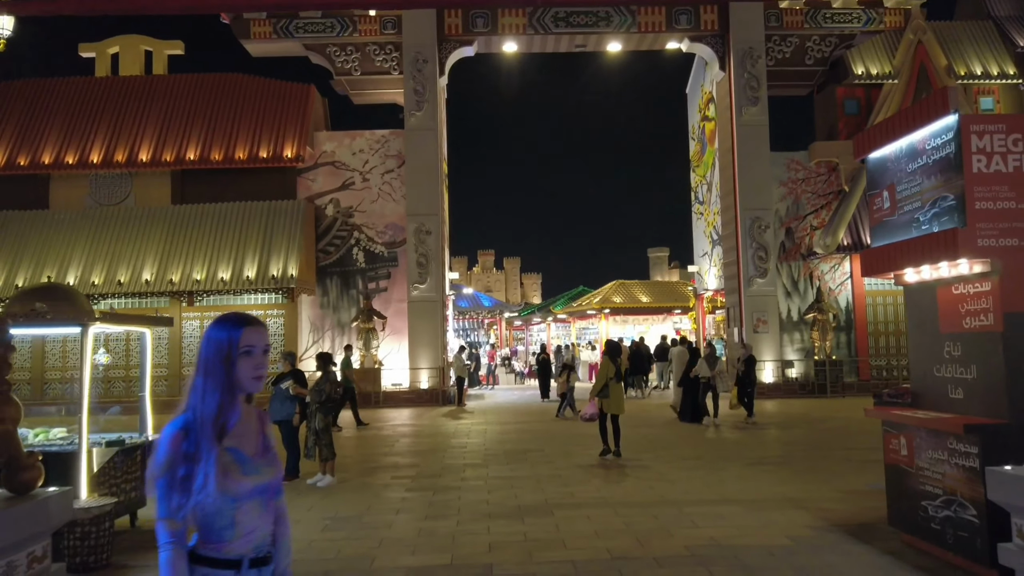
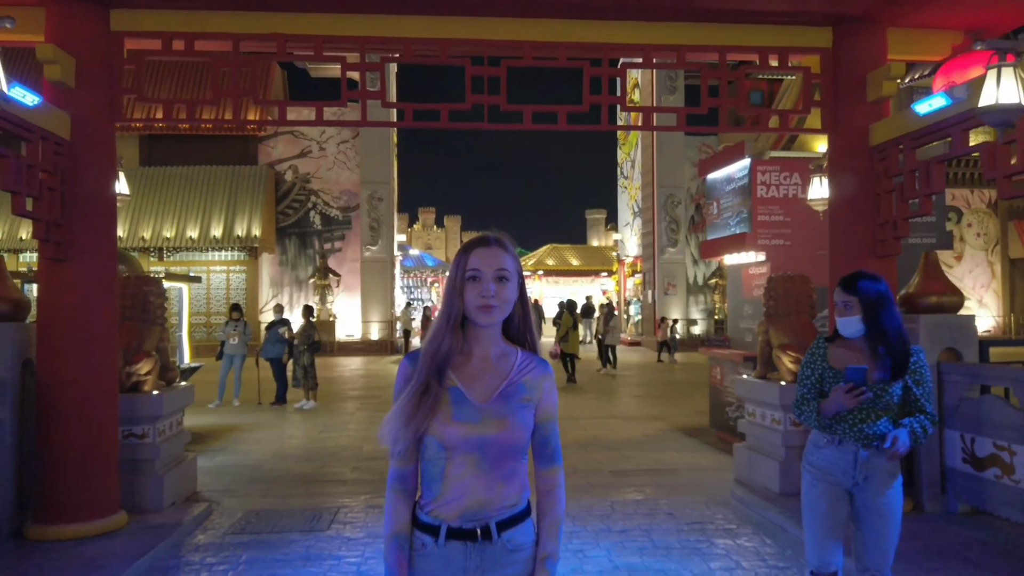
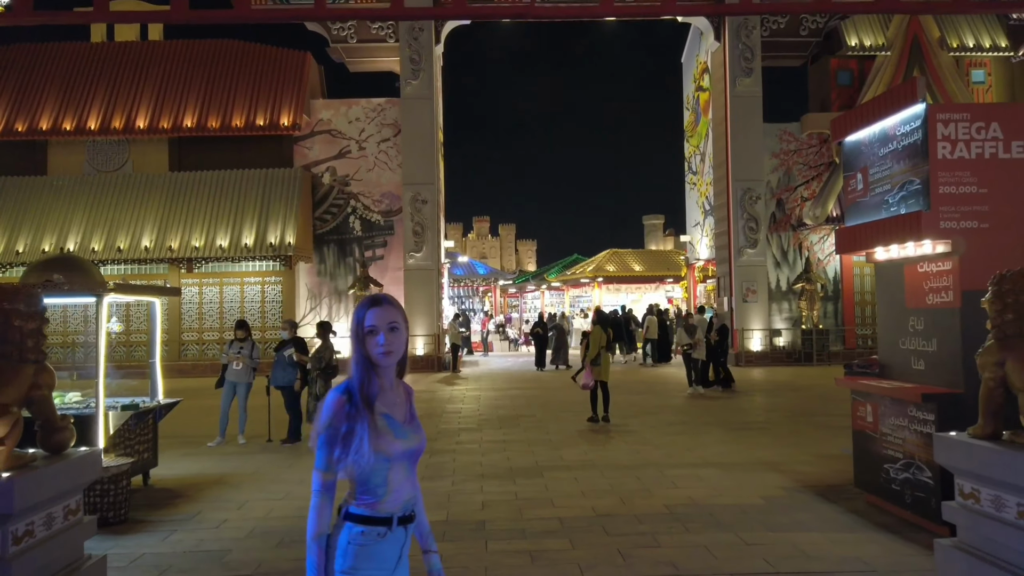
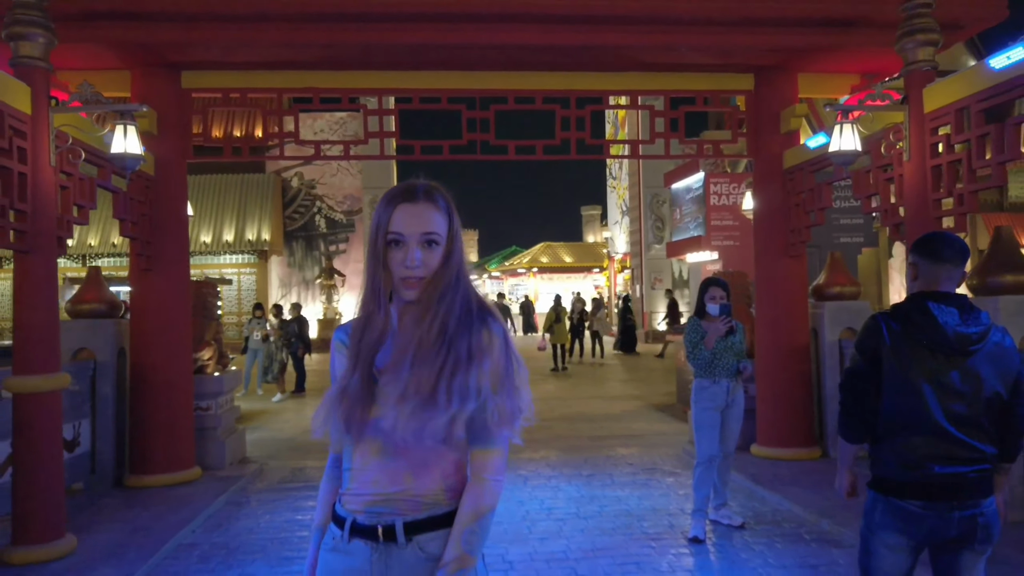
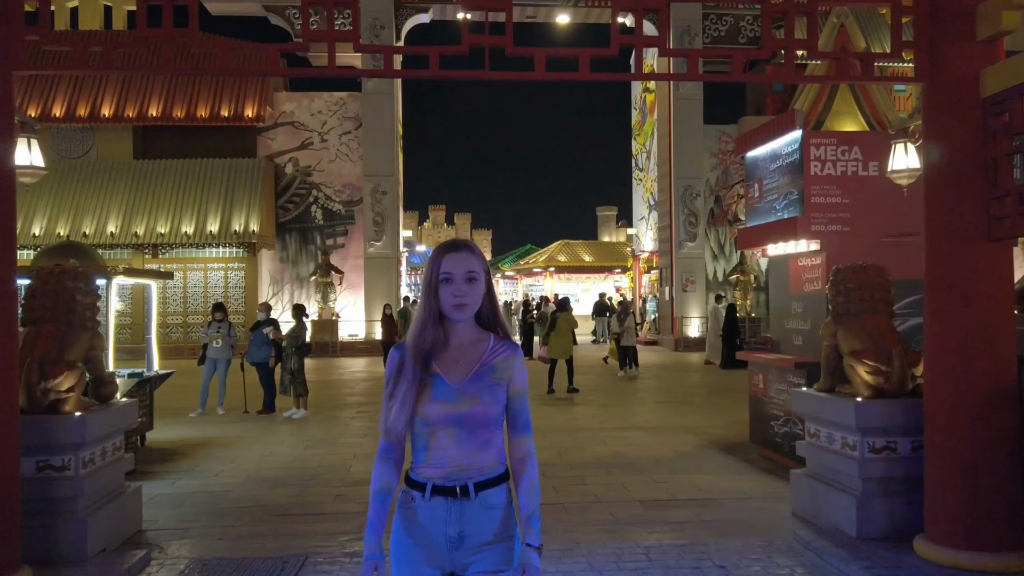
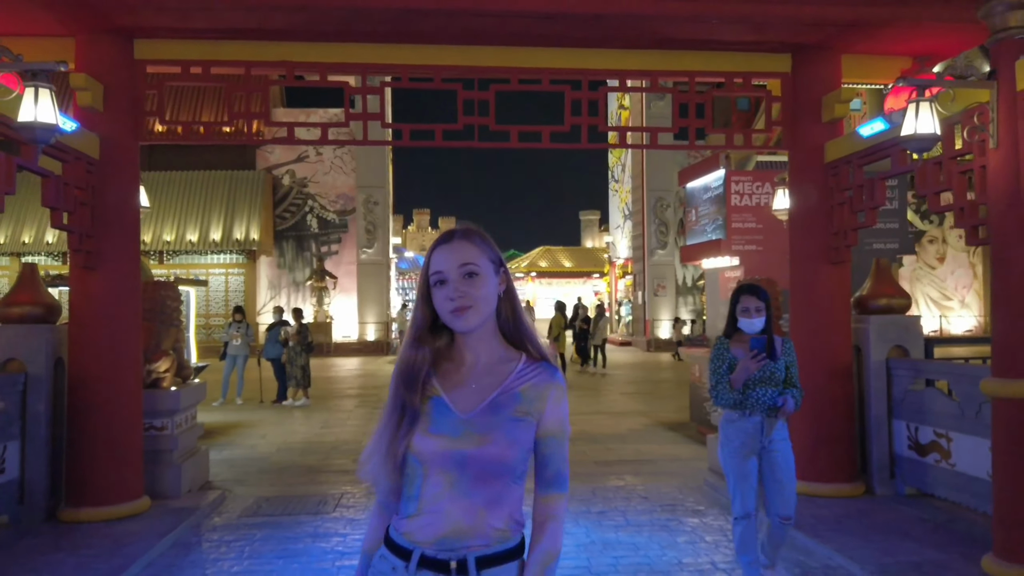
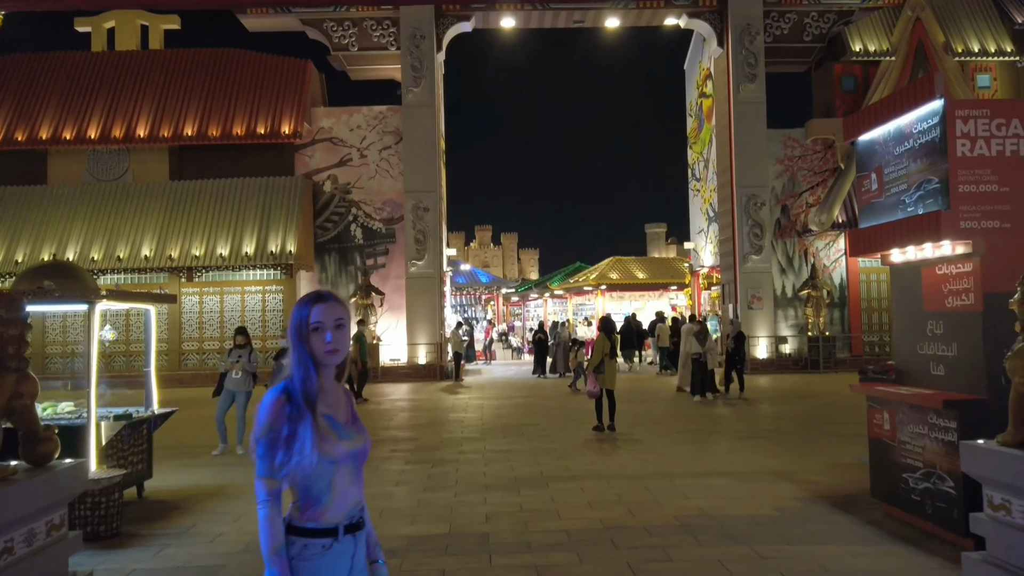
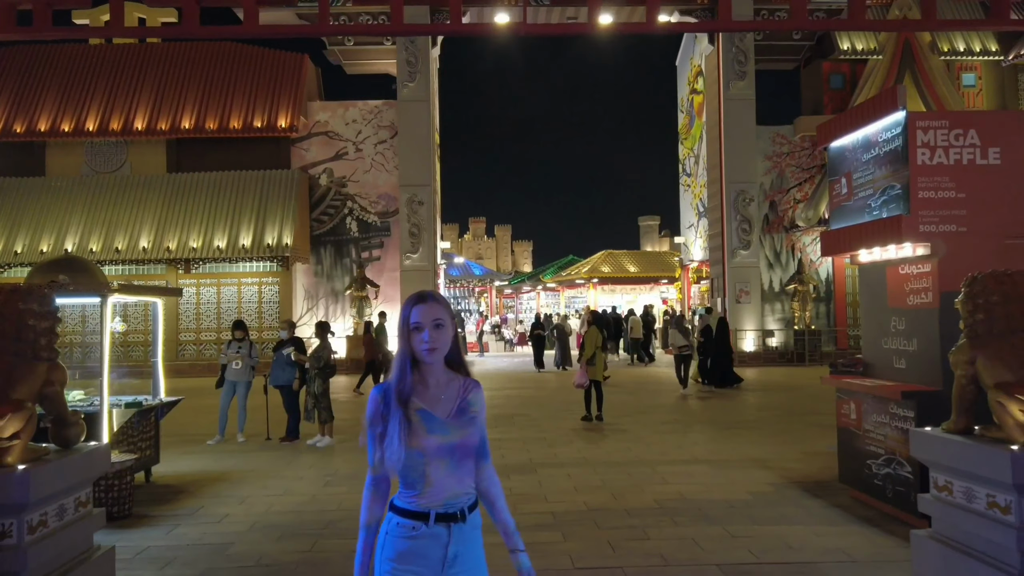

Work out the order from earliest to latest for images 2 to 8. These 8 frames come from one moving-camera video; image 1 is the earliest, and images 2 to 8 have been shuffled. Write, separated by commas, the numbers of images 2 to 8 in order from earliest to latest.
7, 3, 8, 5, 2, 6, 4
